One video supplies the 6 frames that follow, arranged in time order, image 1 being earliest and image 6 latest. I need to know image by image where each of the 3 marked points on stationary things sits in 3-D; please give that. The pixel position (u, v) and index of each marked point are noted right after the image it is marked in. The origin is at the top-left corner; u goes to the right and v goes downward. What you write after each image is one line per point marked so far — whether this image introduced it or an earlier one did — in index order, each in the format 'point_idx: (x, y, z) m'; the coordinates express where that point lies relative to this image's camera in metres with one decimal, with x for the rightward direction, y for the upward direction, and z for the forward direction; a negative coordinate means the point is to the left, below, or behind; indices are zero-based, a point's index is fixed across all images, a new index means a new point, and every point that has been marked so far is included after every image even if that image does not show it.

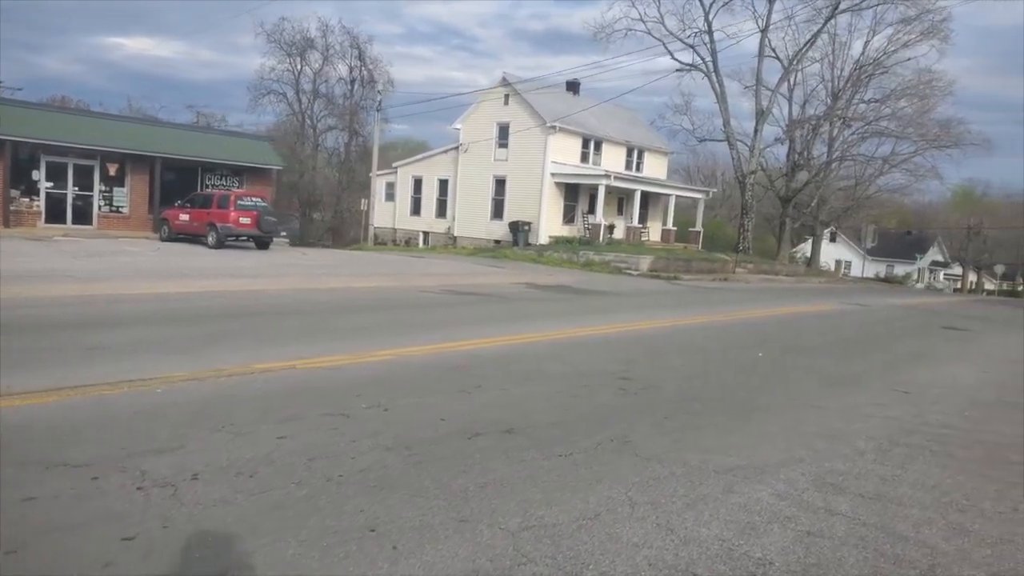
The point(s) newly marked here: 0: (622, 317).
0: (+2.4, -0.6, +16.0) m
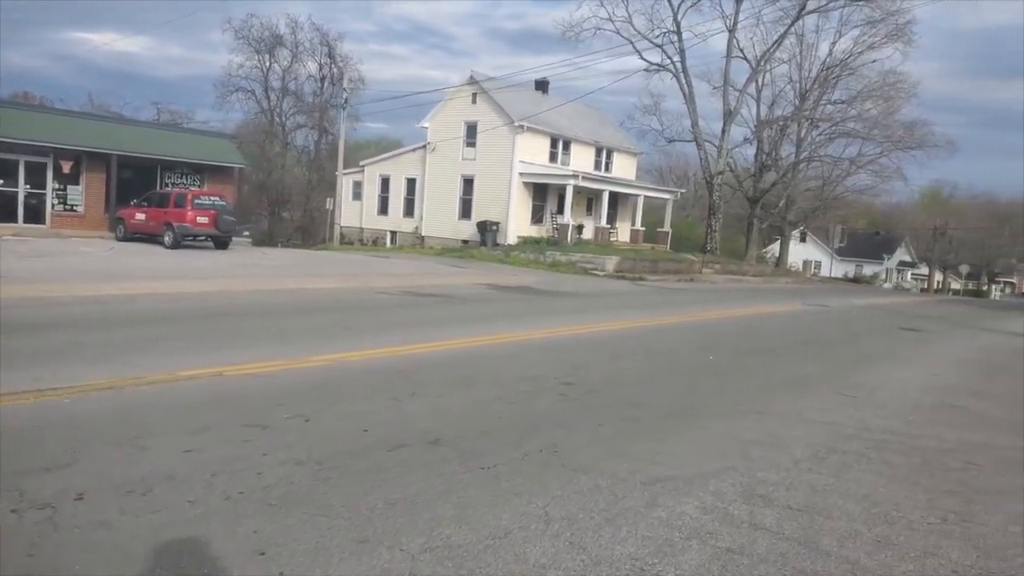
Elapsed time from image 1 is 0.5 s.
0: (+1.4, -0.7, +15.8) m
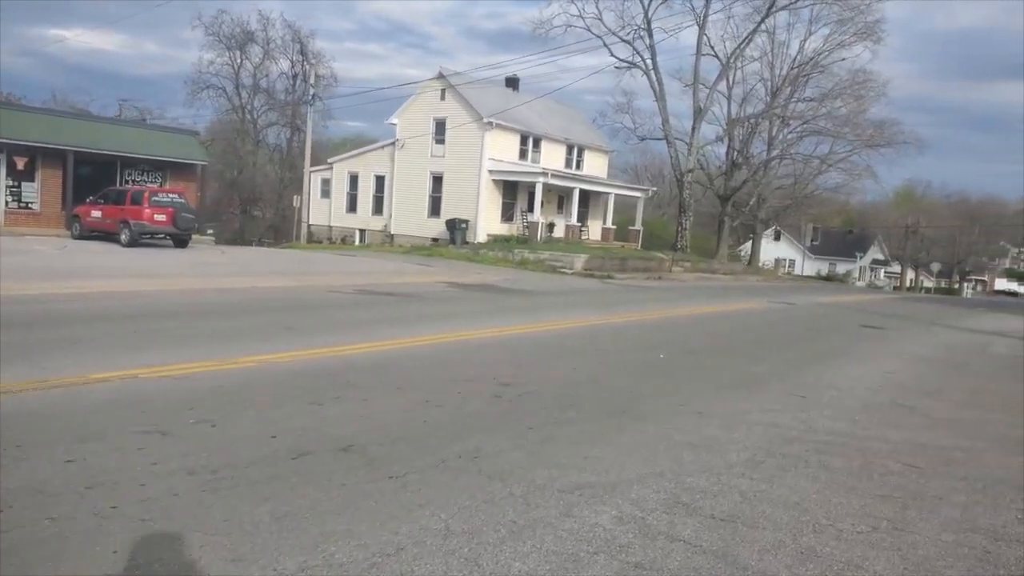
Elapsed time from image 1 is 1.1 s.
0: (+0.5, -0.6, +15.5) m
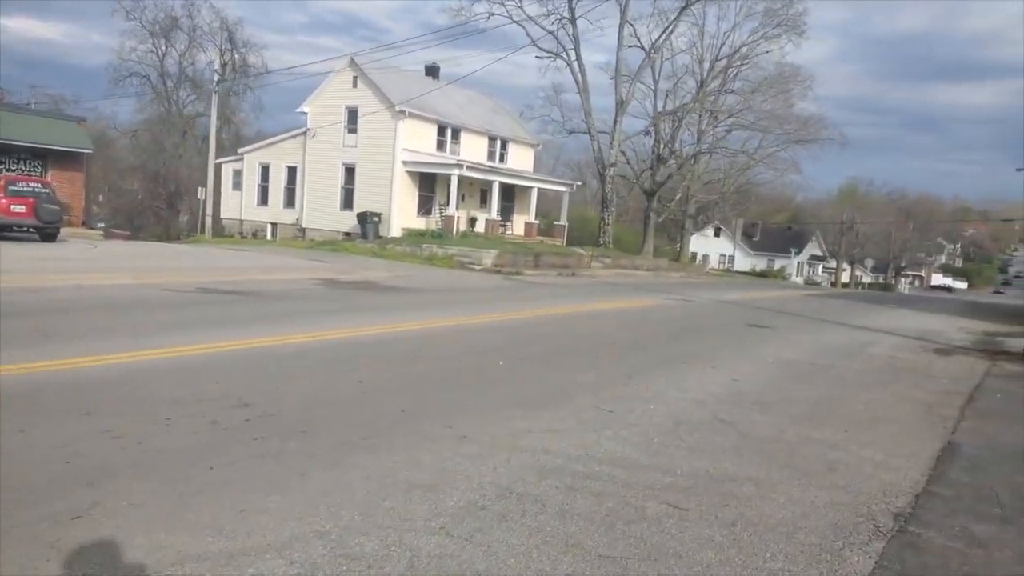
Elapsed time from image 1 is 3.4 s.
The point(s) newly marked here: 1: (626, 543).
0: (-2.3, -0.6, +14.0) m
1: (+0.7, -1.5, +4.5) m
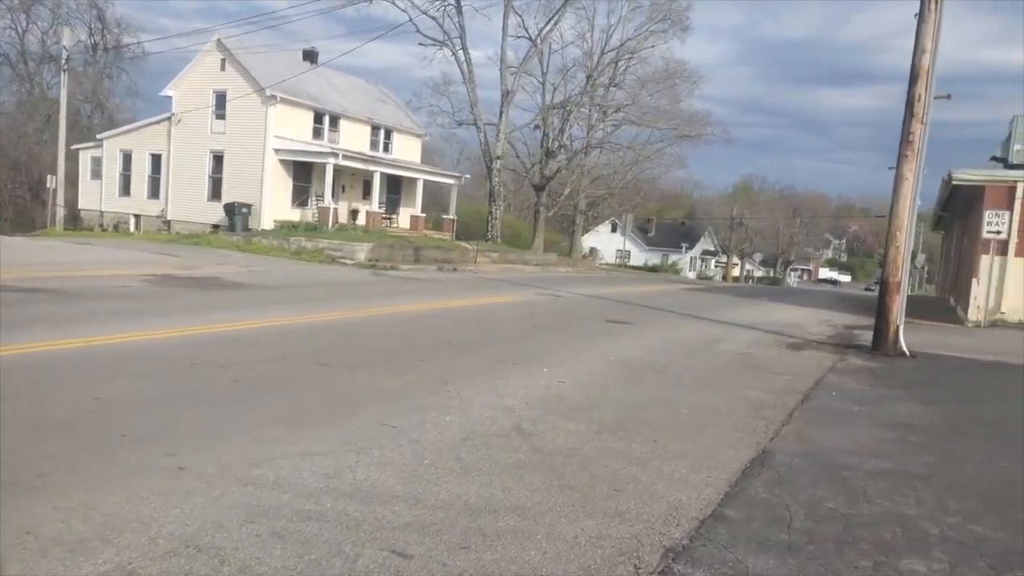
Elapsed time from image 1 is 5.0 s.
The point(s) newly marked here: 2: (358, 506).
0: (-5.1, -0.5, +12.6) m
1: (-1.0, -1.5, +3.4) m
2: (-0.9, -1.4, +4.7) m
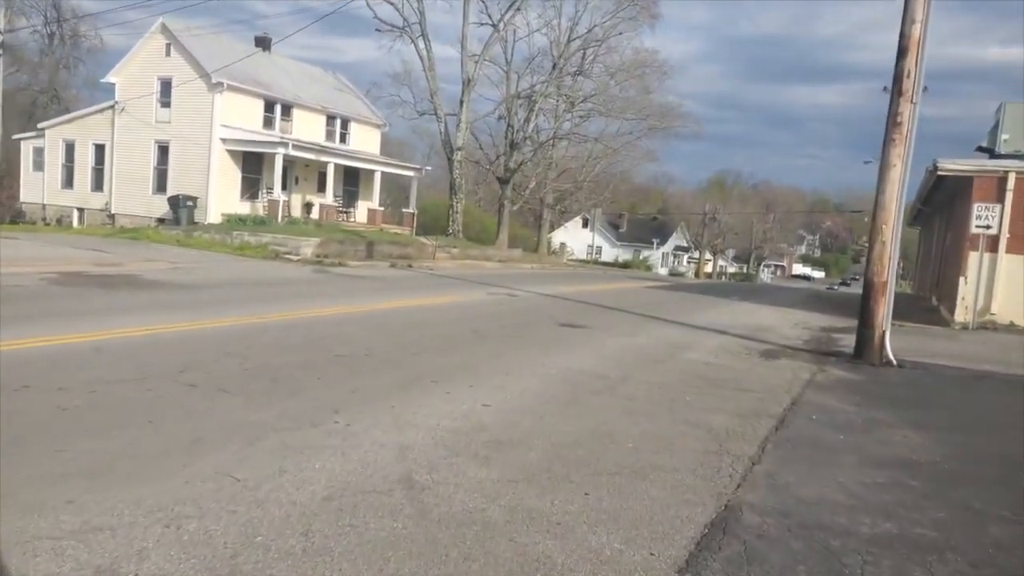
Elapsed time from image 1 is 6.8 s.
0: (-6.0, -0.5, +10.8) m
1: (-1.6, -1.6, +1.9) m
2: (-1.6, -1.4, +3.1) m
